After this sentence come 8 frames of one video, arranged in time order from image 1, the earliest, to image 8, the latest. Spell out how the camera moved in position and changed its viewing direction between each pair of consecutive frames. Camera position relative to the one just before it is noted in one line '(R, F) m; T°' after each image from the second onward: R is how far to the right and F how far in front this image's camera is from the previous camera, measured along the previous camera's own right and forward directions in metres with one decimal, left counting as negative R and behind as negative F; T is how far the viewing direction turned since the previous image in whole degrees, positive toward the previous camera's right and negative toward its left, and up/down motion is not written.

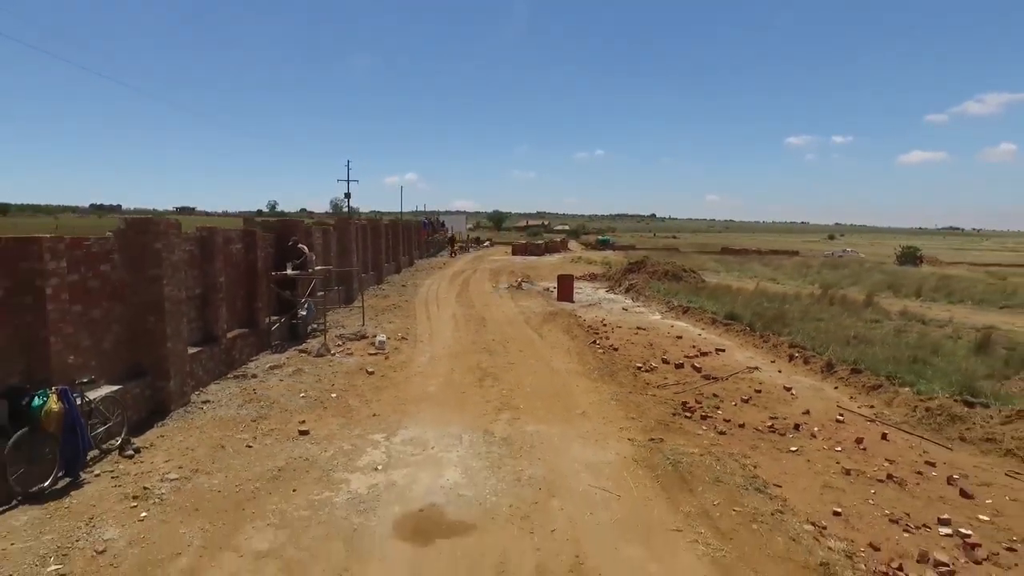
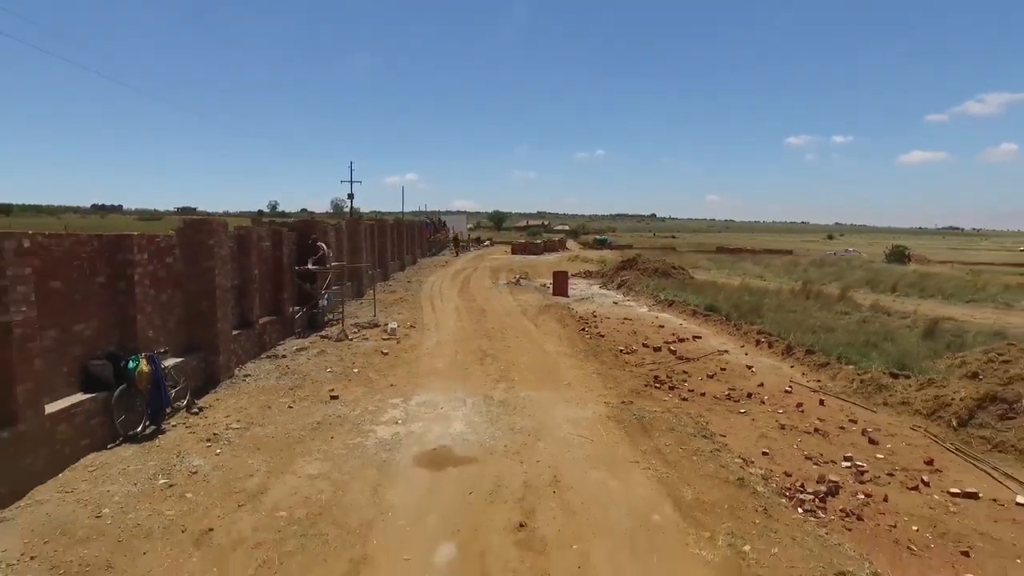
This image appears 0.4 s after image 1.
(+0.1, -1.8) m; 0°
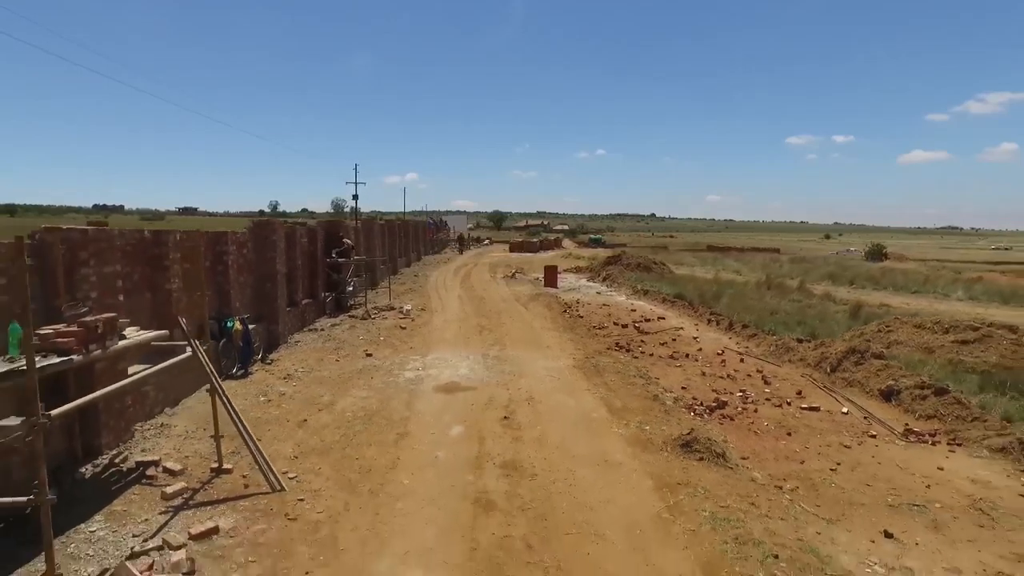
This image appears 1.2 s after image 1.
(+0.1, -3.5) m; 0°
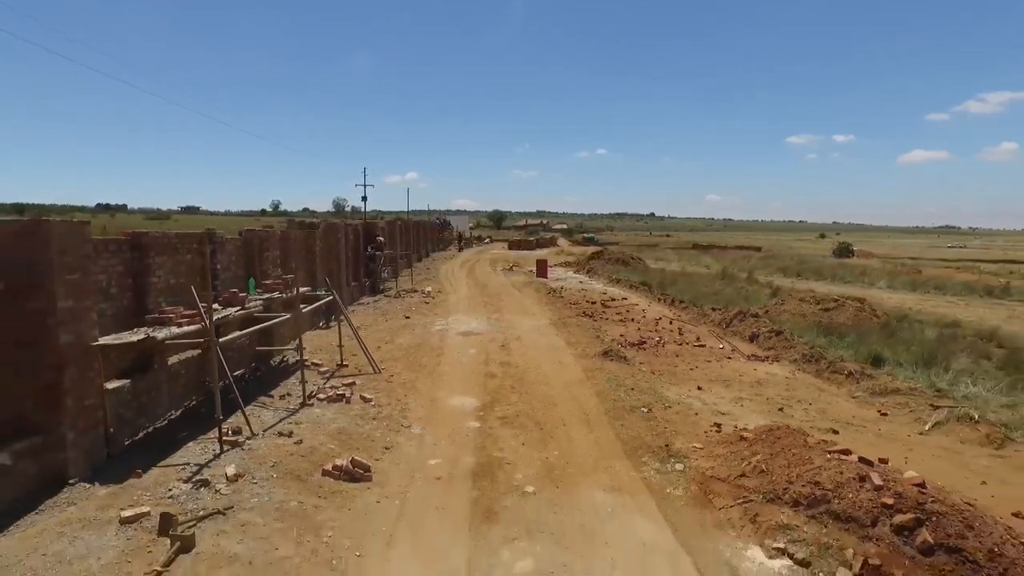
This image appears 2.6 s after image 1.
(+0.1, -6.0) m; 0°
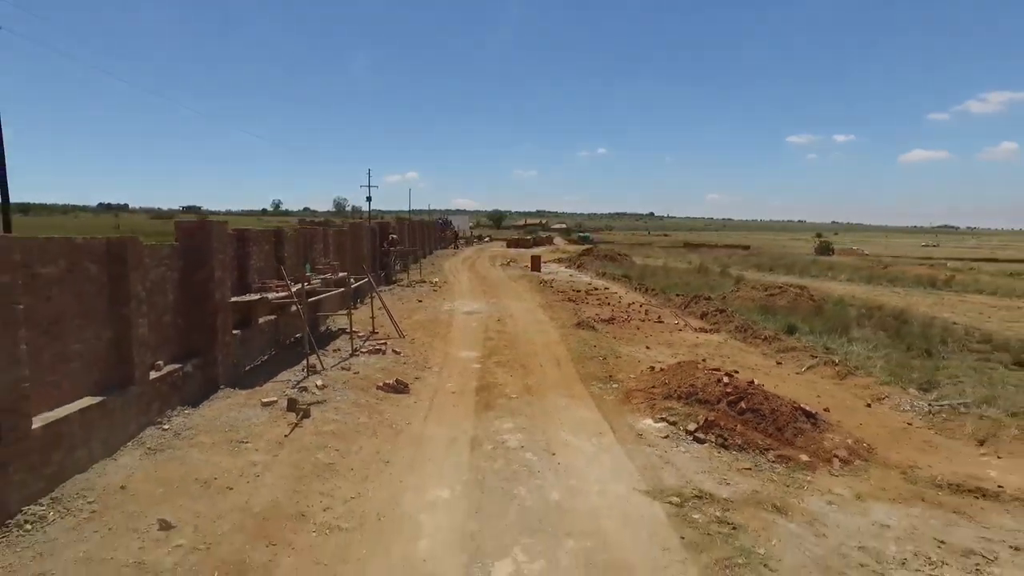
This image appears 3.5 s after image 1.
(+0.1, -3.8) m; 0°
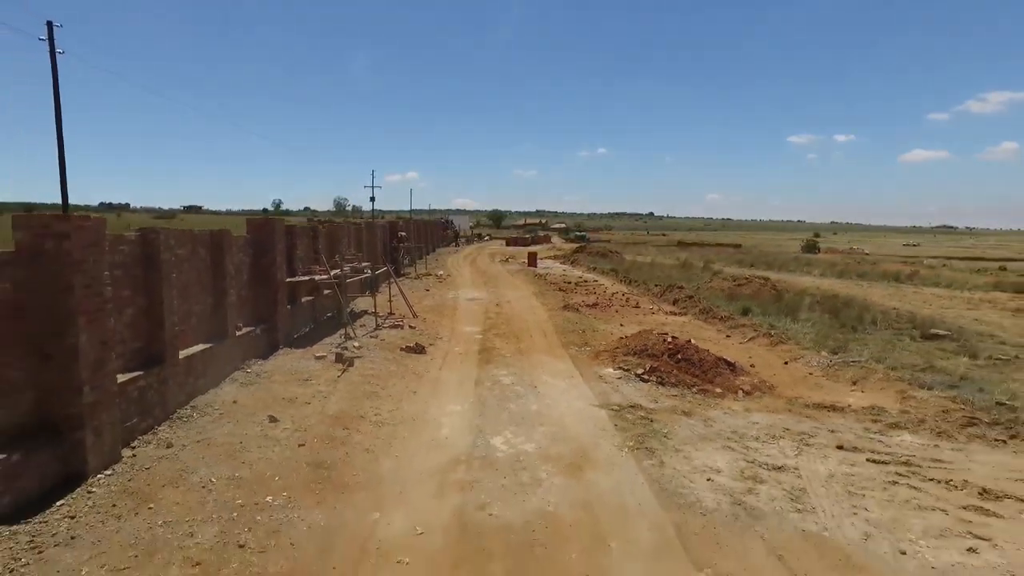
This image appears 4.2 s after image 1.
(+0.1, -3.0) m; 0°
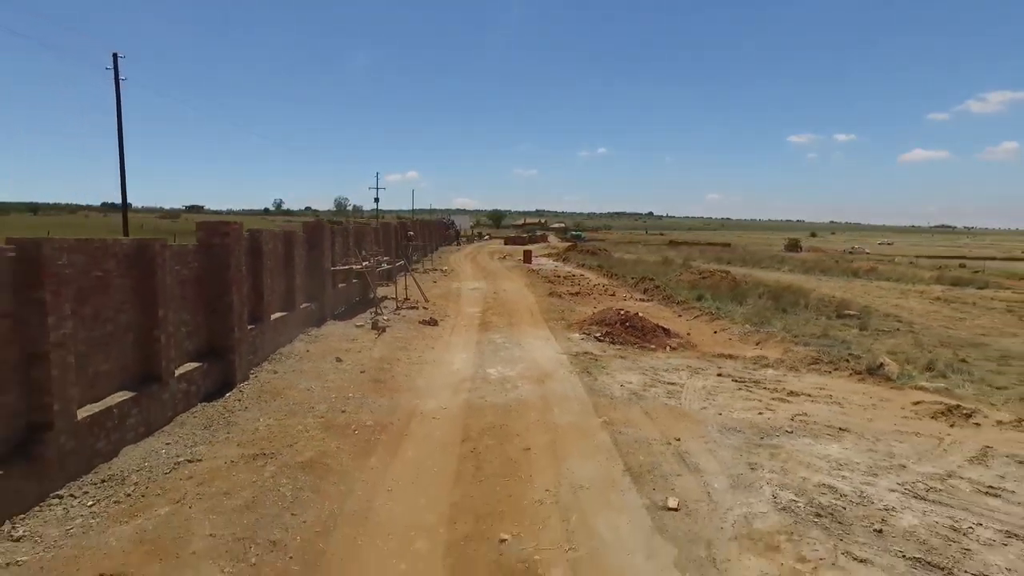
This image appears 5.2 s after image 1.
(+0.2, -4.2) m; 0°
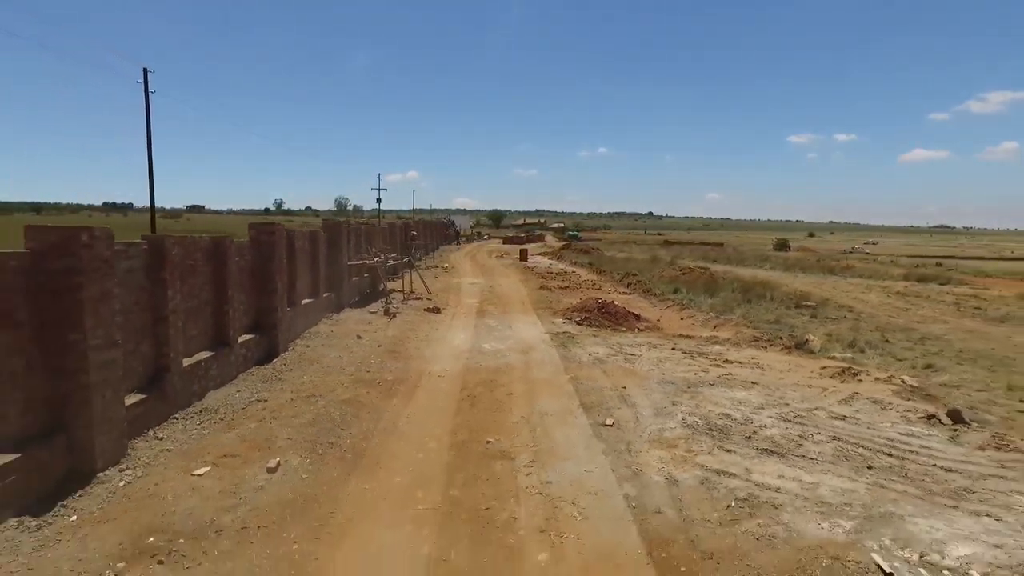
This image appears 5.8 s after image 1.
(+0.2, -2.6) m; 0°
